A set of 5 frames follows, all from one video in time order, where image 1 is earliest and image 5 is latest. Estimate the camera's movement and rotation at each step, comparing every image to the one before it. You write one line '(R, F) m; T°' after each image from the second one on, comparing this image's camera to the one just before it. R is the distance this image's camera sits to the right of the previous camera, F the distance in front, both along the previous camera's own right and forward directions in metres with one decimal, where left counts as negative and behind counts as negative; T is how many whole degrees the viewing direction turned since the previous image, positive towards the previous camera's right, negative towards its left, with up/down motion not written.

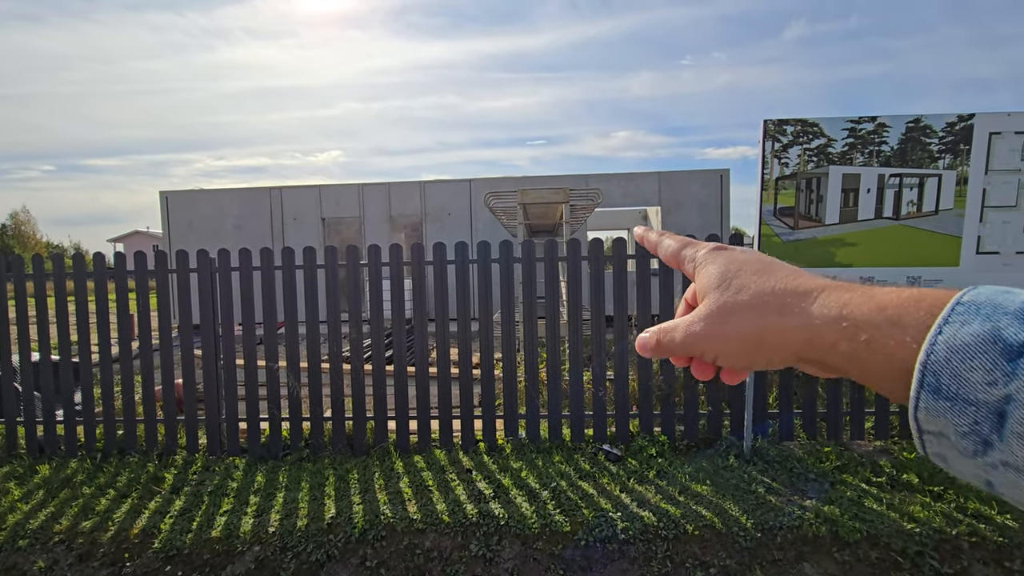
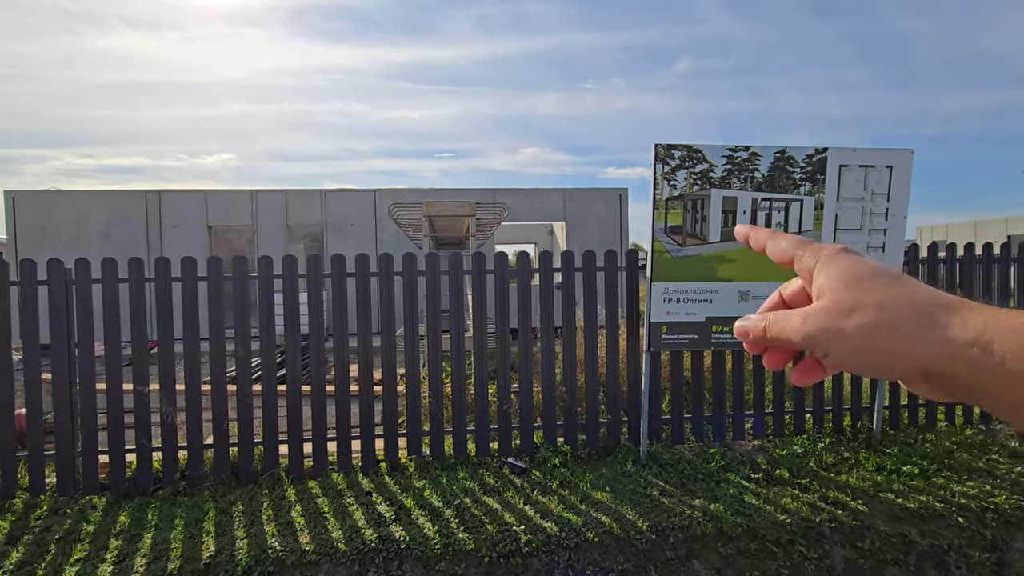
(0.0, 0.0) m; +10°
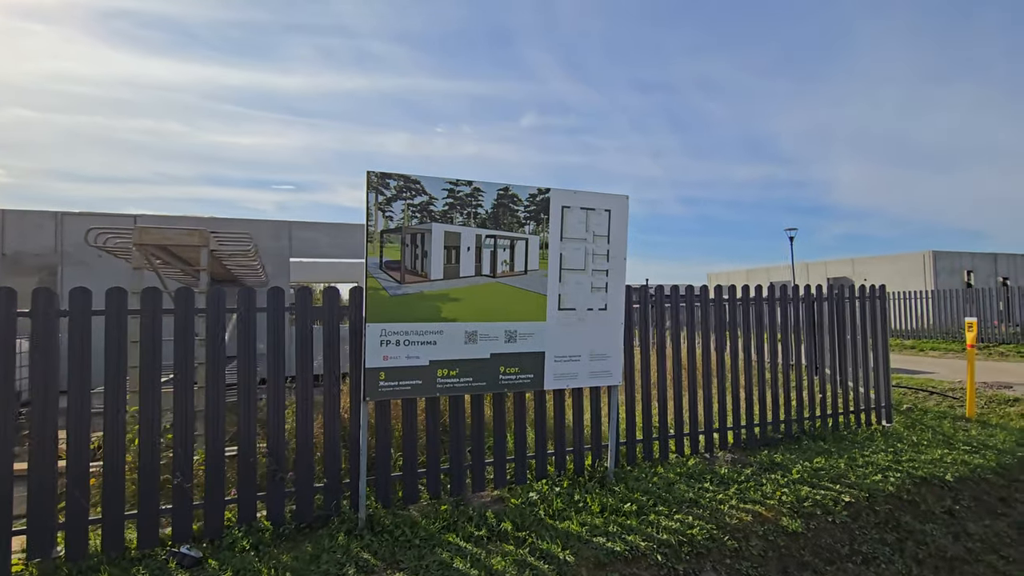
(+1.2, +0.3) m; +16°
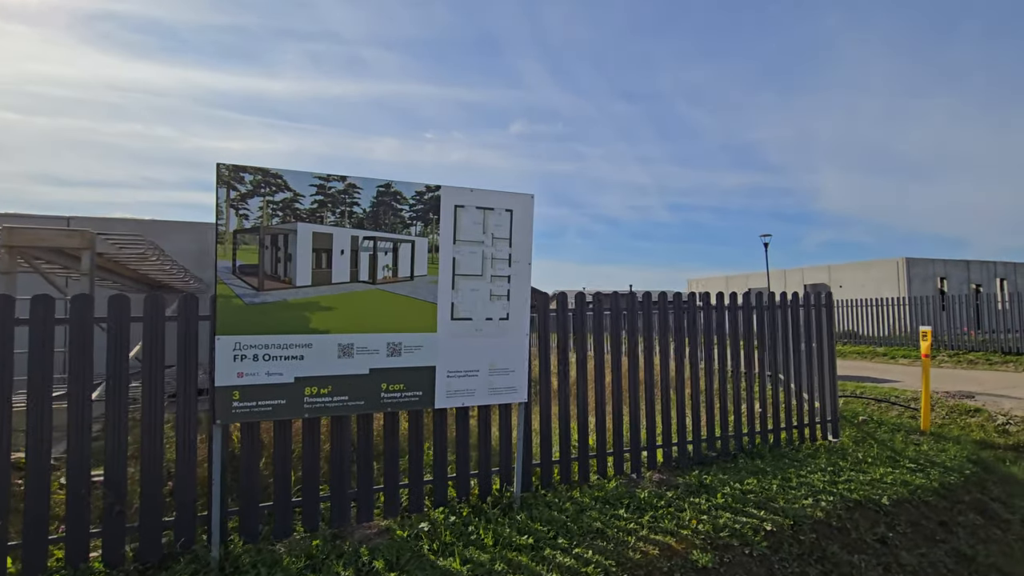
(+0.8, +0.4) m; +1°
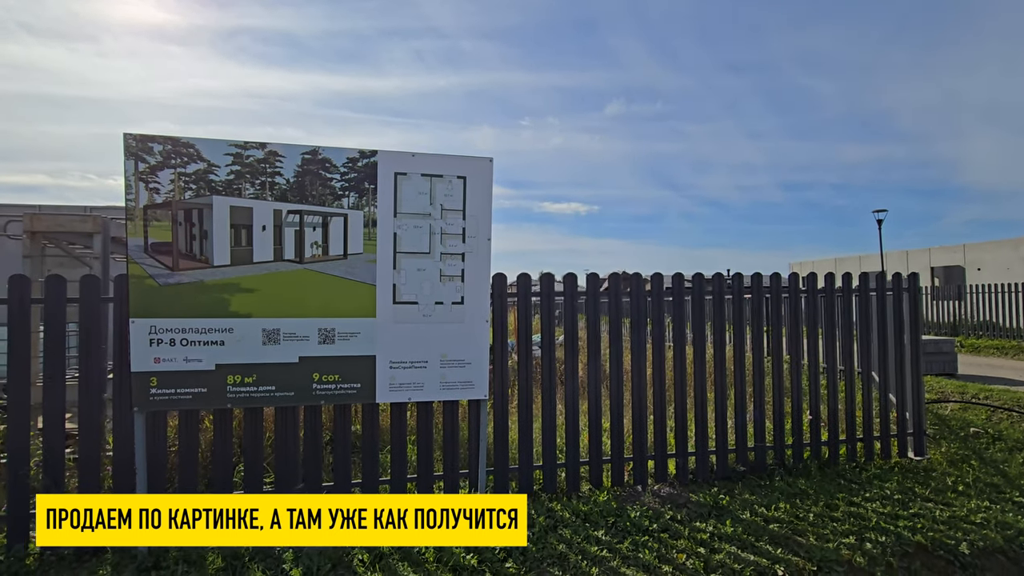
(+1.0, +0.7) m; -11°
